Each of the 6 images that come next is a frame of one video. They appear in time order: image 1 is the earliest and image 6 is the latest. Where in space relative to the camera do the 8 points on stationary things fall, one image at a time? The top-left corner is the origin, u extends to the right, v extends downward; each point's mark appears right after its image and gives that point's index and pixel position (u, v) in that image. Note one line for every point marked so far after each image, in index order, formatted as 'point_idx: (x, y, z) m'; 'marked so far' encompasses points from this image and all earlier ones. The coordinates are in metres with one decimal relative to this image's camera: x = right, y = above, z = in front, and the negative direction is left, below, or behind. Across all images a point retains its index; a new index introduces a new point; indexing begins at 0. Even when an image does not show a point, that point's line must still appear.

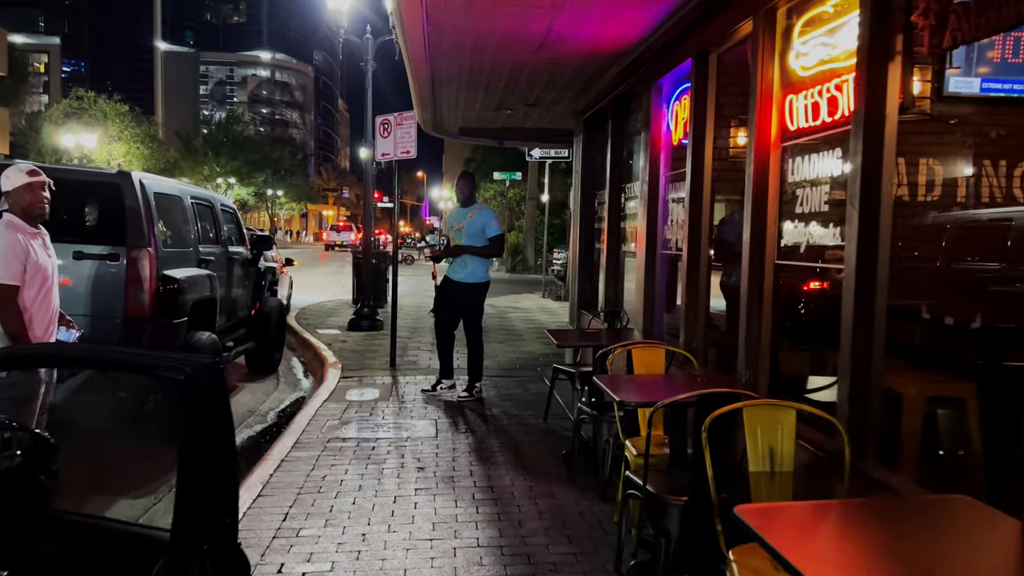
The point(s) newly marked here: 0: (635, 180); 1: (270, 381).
0: (+1.1, +0.9, +6.8) m
1: (-2.7, -1.0, +8.8) m
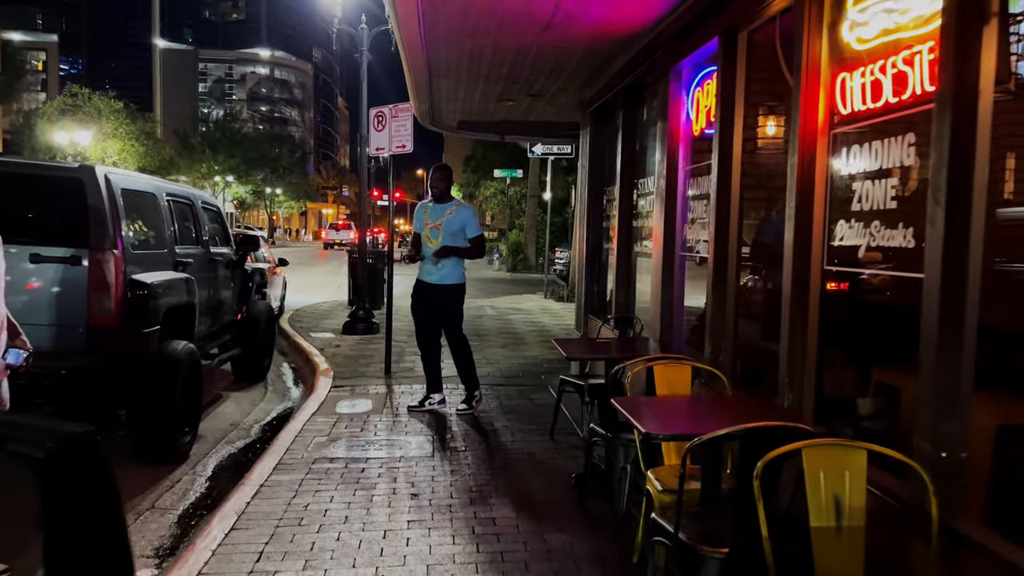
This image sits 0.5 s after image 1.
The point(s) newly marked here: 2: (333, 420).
0: (+1.1, +0.9, +6.2) m
1: (-2.7, -1.1, +8.3) m
2: (-1.5, -1.1, +6.5) m
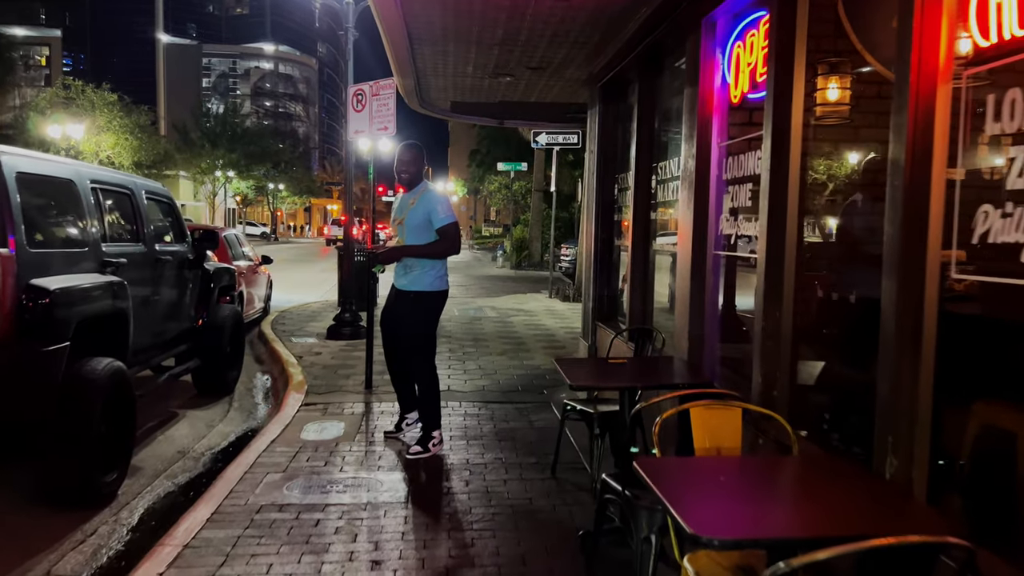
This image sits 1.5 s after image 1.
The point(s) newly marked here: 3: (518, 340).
0: (+1.1, +0.9, +5.2) m
1: (-2.7, -1.1, +7.3) m
2: (-1.5, -1.1, +5.5) m
3: (+0.1, -0.7, +10.9) m
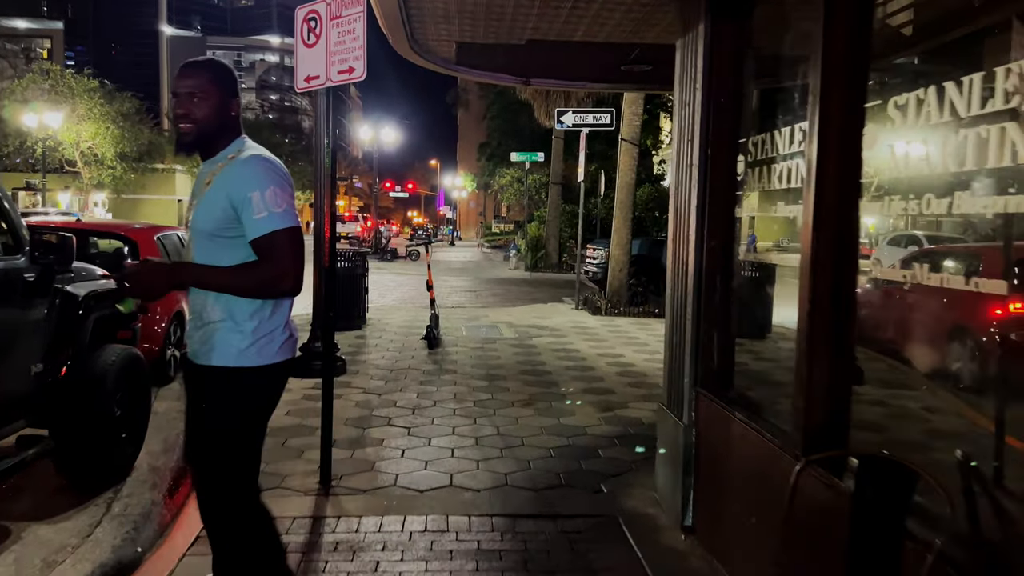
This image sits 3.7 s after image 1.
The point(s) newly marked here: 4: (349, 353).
0: (+1.3, +0.6, +2.5) m
1: (-2.5, -1.3, +4.6) m
2: (-1.3, -1.4, +2.8) m
3: (+0.3, -0.9, +8.2) m
4: (-1.9, -0.8, +9.3) m
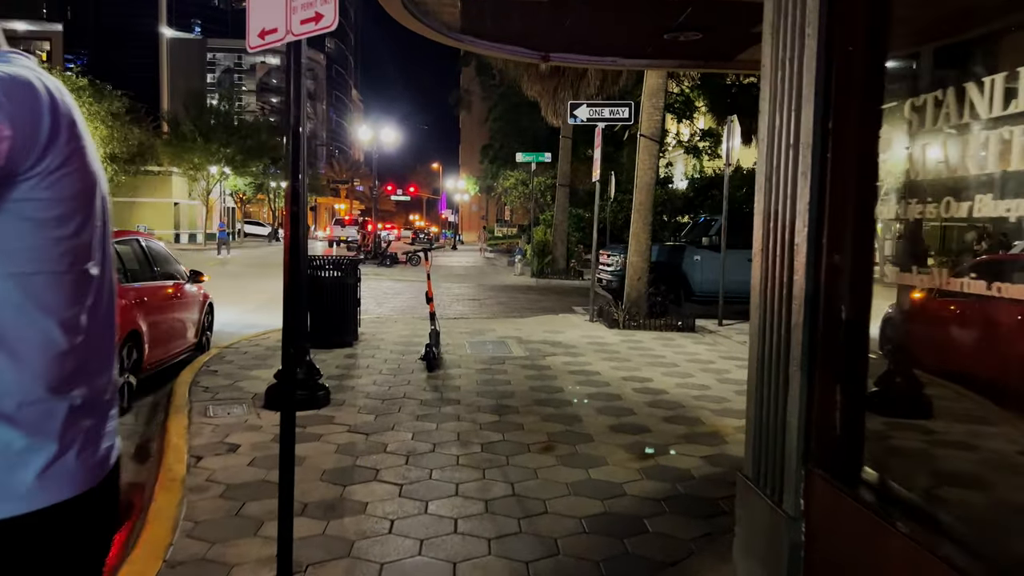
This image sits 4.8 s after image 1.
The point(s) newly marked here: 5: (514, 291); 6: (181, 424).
0: (+1.4, +0.5, +1.2) m
1: (-2.4, -1.4, +3.4) m
2: (-1.2, -1.5, +1.6) m
3: (+0.4, -1.0, +7.0) m
4: (-1.8, -0.9, +8.1) m
5: (+0.1, -0.1, +19.7) m
6: (-2.6, -1.0, +6.2) m
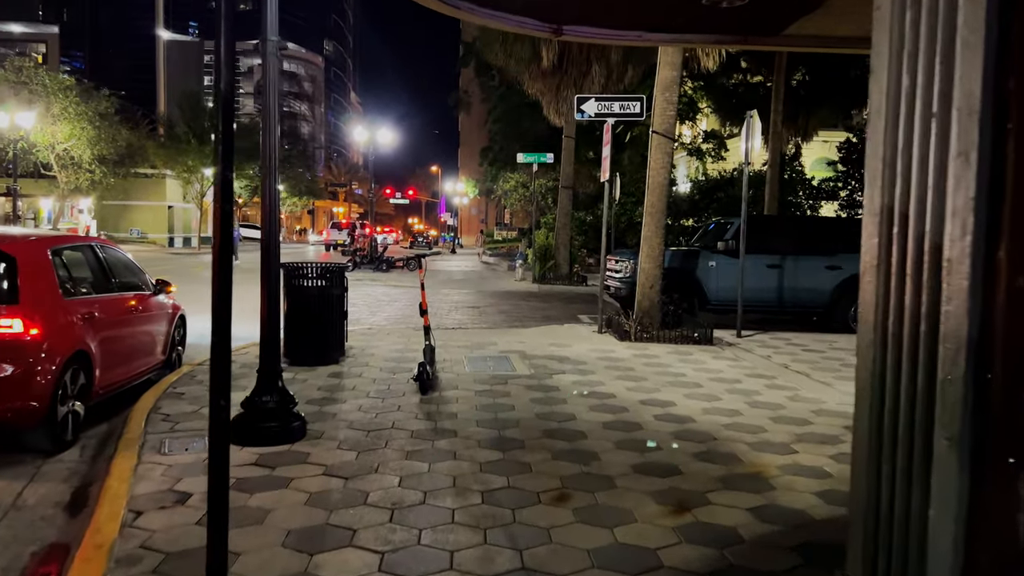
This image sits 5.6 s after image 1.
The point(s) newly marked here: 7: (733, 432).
0: (+1.4, +0.4, +0.3) m
1: (-2.3, -1.5, +2.5) m
2: (-1.2, -1.5, +0.6) m
3: (+0.5, -1.1, +6.0) m
4: (-1.8, -1.0, +7.1) m
5: (+0.1, -0.2, +18.7) m
6: (-2.6, -1.2, +5.2) m
7: (+1.8, -1.1, +6.3) m
